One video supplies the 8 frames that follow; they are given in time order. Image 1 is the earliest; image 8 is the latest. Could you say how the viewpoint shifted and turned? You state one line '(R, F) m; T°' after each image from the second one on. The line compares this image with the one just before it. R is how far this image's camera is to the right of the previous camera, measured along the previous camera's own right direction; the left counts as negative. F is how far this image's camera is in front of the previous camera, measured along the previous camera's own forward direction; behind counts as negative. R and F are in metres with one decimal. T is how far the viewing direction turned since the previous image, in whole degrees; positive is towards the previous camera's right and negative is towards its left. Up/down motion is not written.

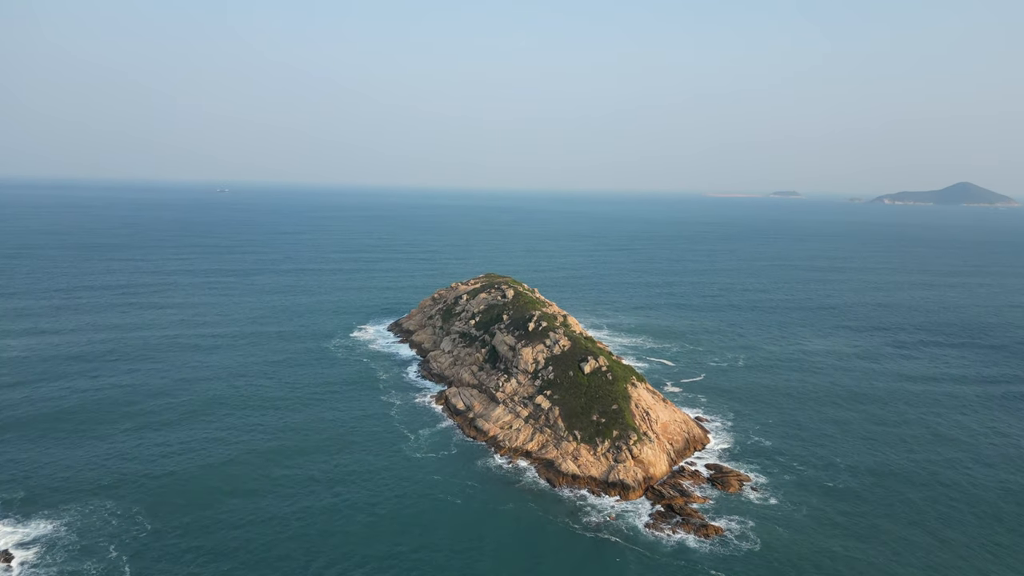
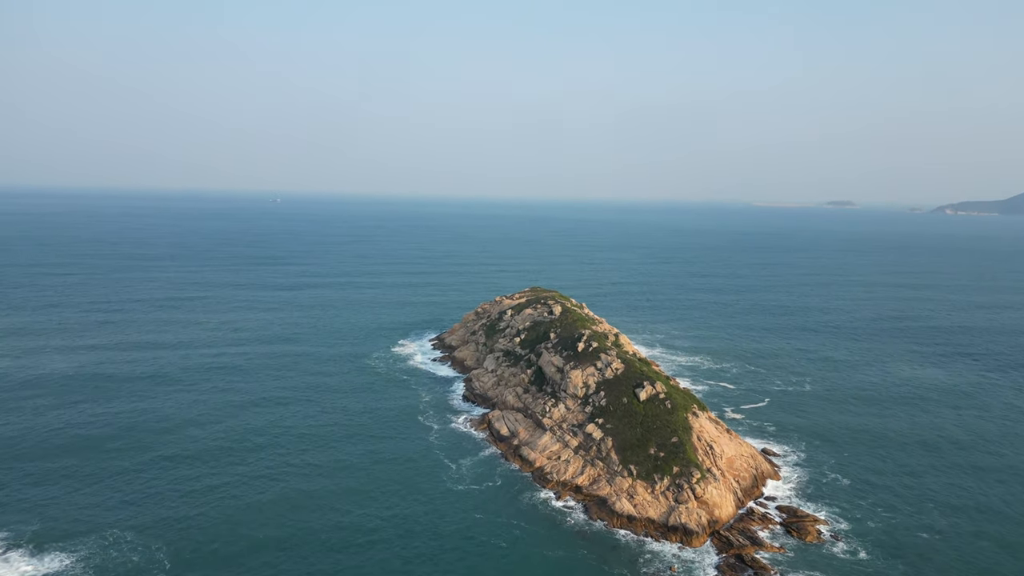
(-0.5, +5.8) m; -4°
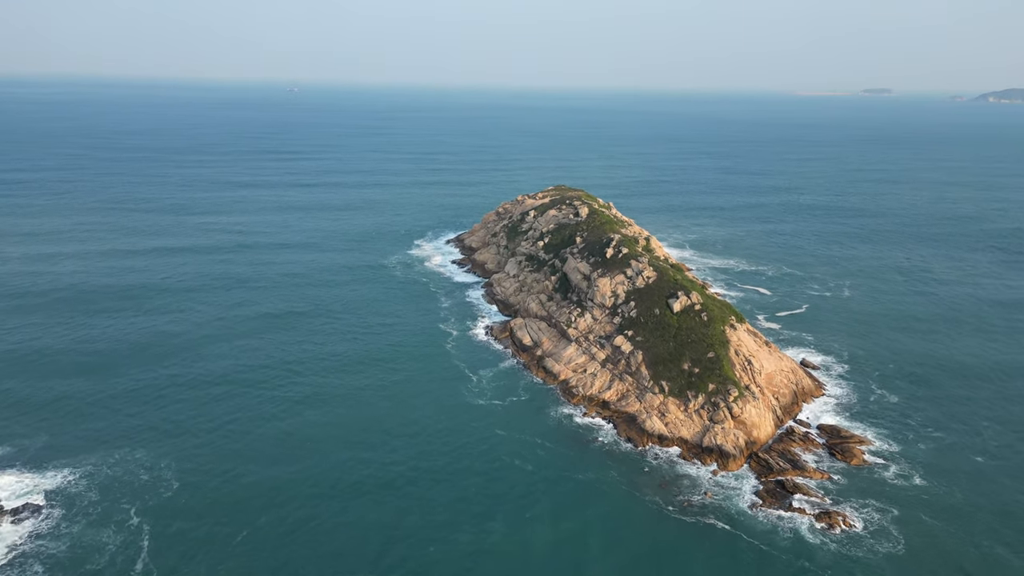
(-0.3, +5.6) m; -2°
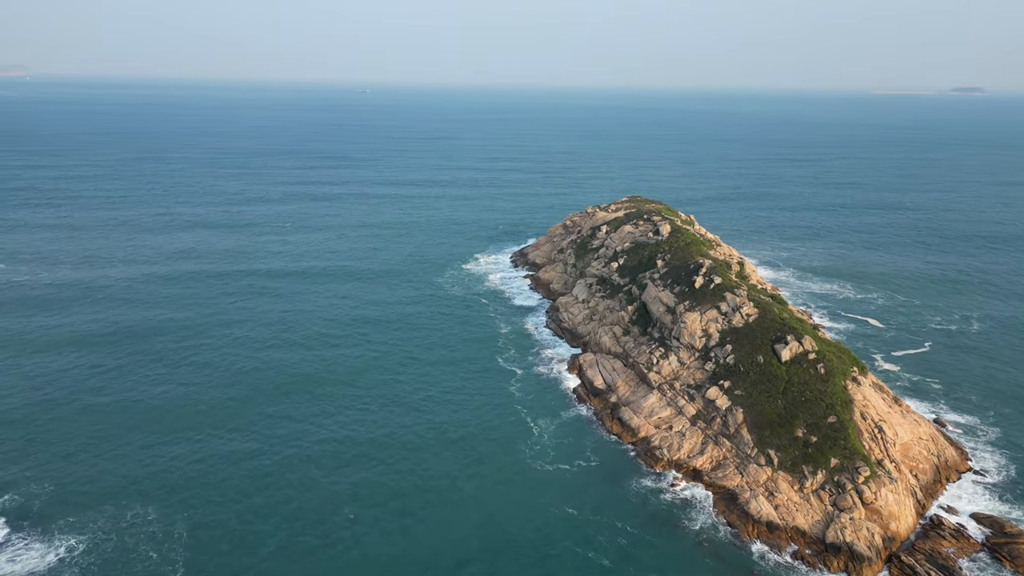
(-1.0, +10.1) m; -5°
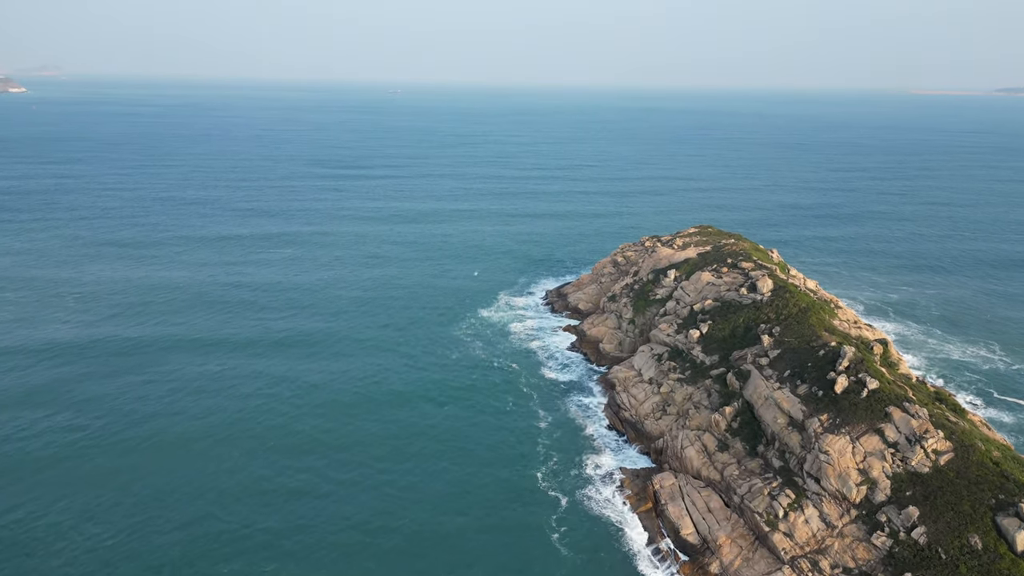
(-1.5, +21.1) m; -2°
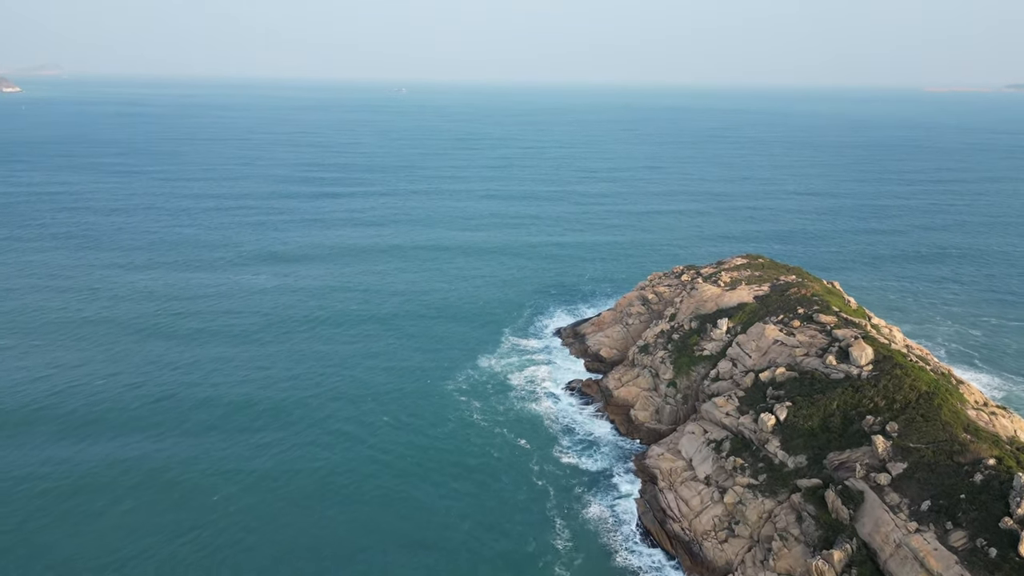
(-0.4, +14.8) m; 0°
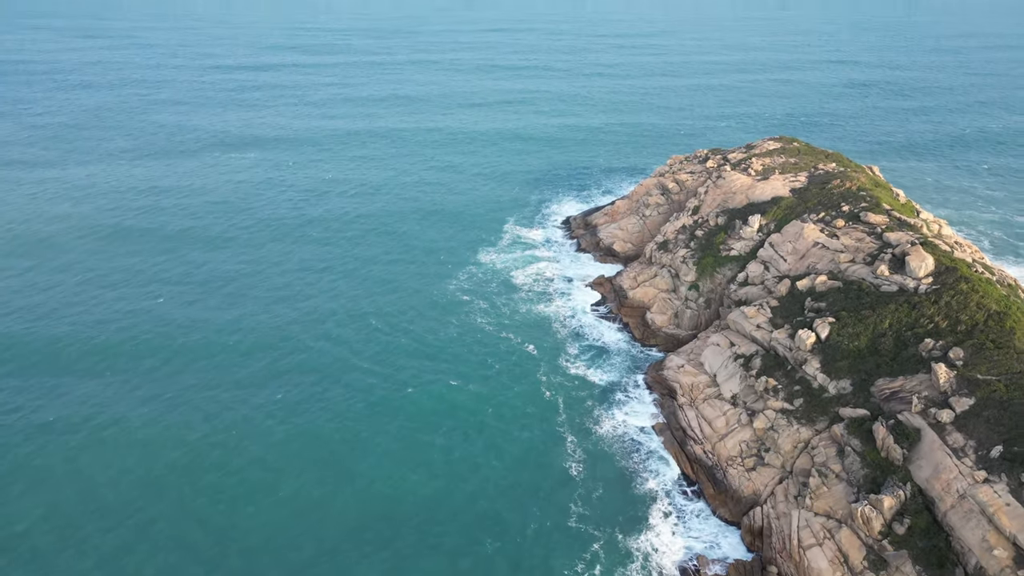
(-0.2, +5.8) m; 0°
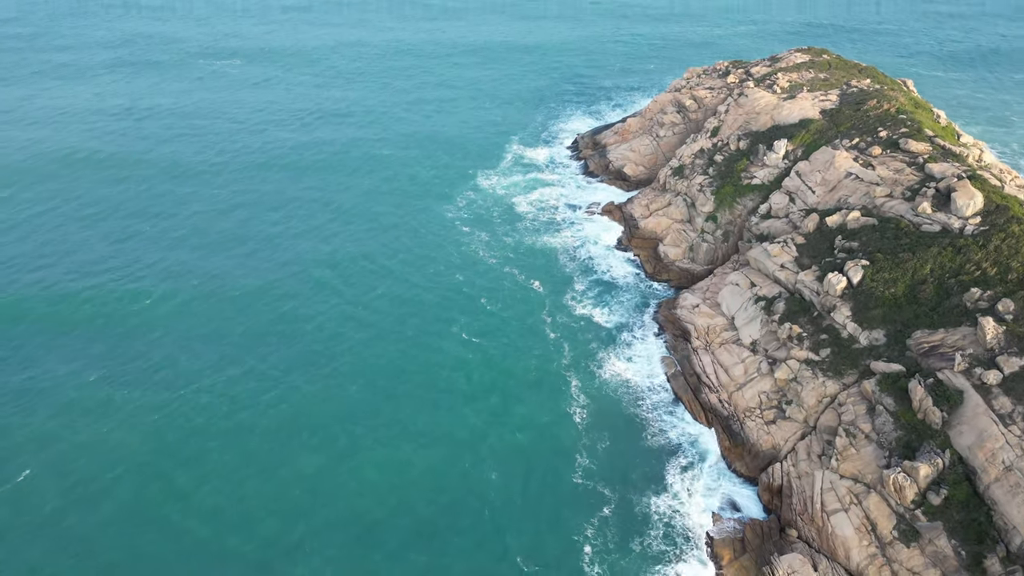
(-0.1, +3.3) m; 0°
